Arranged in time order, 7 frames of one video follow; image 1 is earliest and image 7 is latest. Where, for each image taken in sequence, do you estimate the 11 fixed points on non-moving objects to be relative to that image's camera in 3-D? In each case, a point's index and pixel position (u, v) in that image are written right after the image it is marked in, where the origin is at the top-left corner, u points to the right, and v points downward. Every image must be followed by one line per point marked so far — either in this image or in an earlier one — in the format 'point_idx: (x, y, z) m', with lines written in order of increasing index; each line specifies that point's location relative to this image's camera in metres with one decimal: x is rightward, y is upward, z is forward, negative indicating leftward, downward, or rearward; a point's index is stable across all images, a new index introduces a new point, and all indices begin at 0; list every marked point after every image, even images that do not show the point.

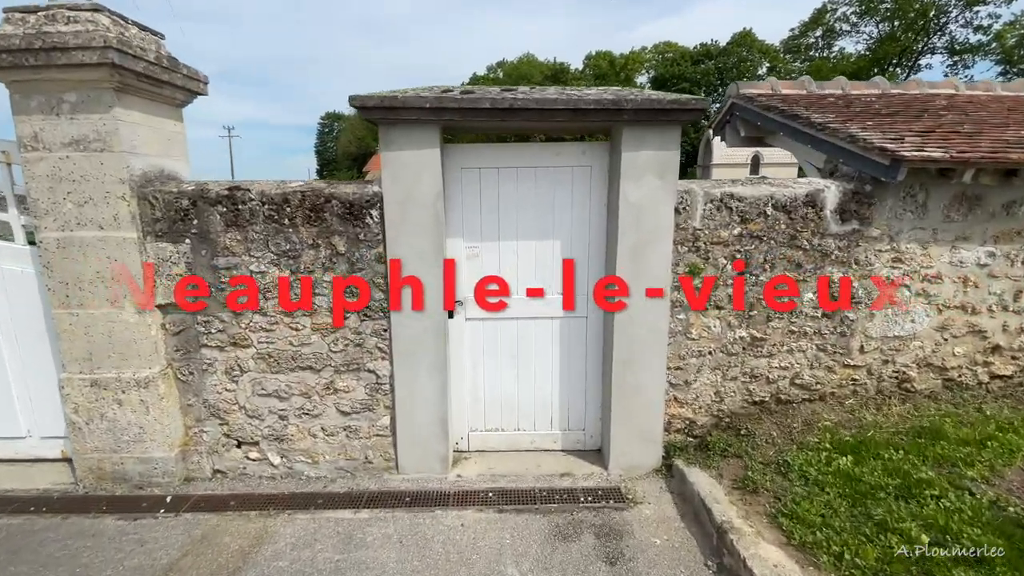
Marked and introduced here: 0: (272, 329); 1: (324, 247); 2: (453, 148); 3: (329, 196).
0: (-1.6, -0.3, +3.1) m
1: (-1.2, +0.3, +3.0) m
2: (-0.4, +1.0, +3.3) m
3: (-1.1, +0.6, +2.9) m
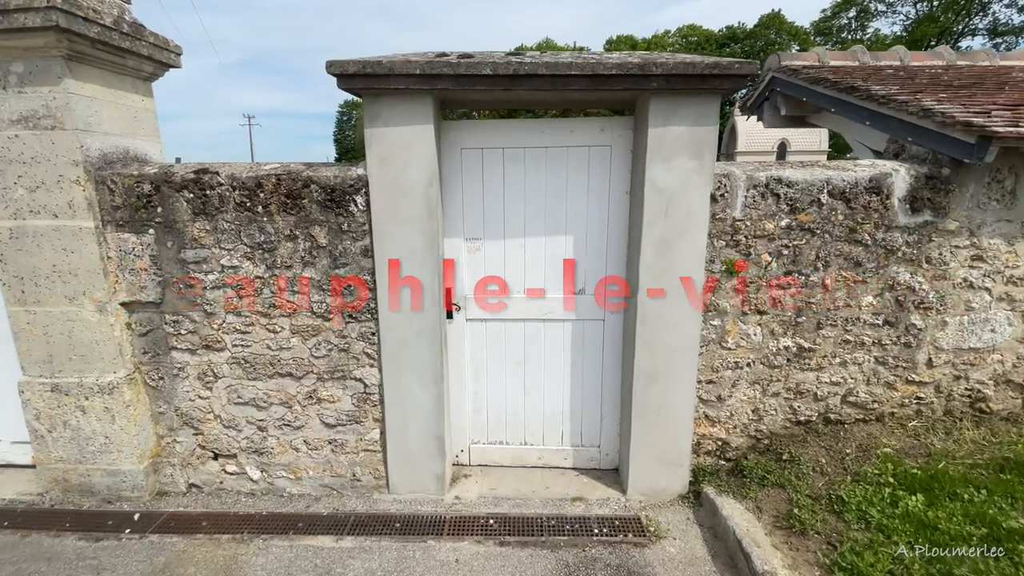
0: (-1.5, -0.3, +2.7) m
1: (-1.2, +0.3, +2.6) m
2: (-0.4, +1.0, +2.9) m
3: (-1.1, +0.6, +2.5) m
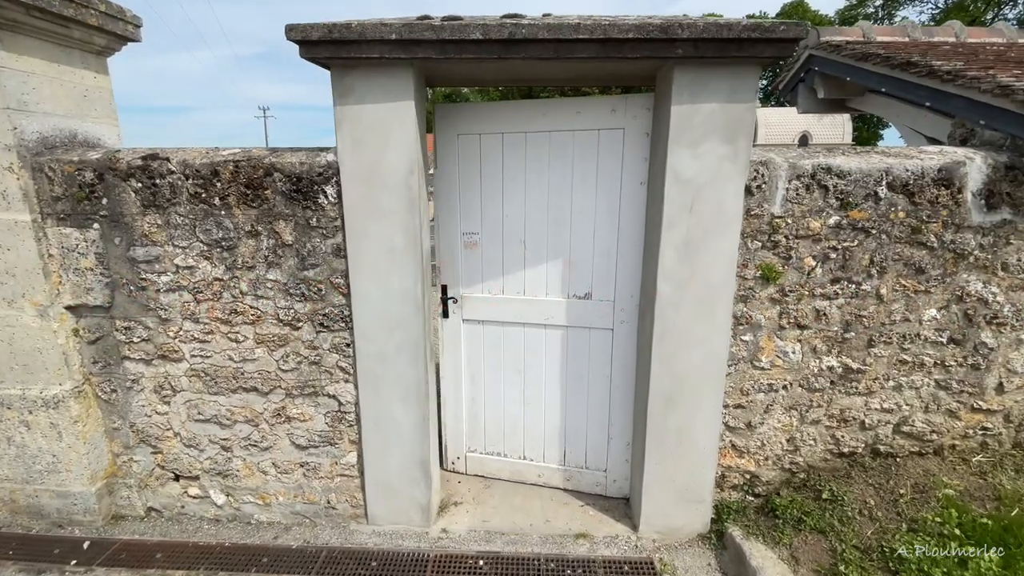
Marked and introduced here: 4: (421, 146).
0: (-1.6, -0.3, +2.4) m
1: (-1.2, +0.3, +2.2) m
2: (-0.4, +1.0, +2.5) m
3: (-1.1, +0.6, +2.2) m
4: (-0.4, +0.6, +2.1) m
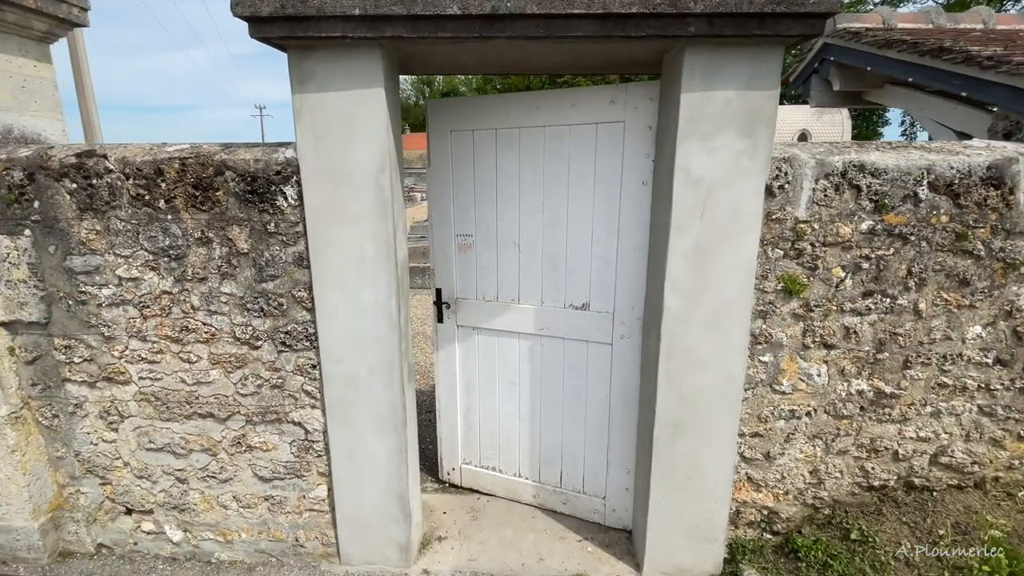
0: (-1.6, -0.3, +2.1) m
1: (-1.2, +0.2, +2.0) m
2: (-0.4, +0.9, +2.2) m
3: (-1.2, +0.5, +1.9) m
4: (-0.5, +0.6, +1.9) m
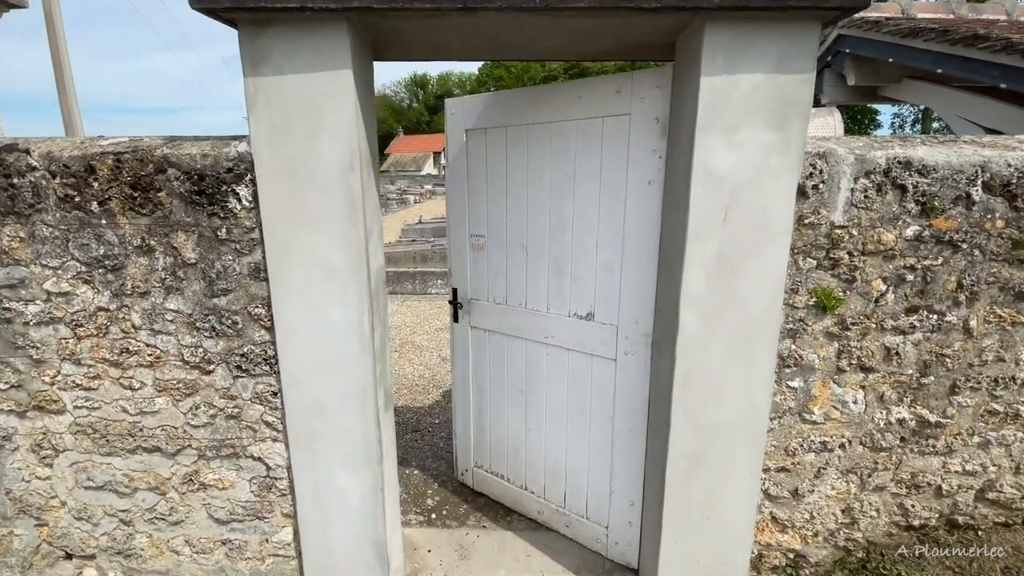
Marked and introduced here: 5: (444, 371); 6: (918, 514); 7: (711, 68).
0: (-1.7, -0.4, +1.9) m
1: (-1.3, +0.1, +1.7) m
2: (-0.5, +0.8, +1.9) m
3: (-1.2, +0.4, +1.6) m
4: (-0.5, +0.5, +1.6) m
5: (-0.7, -0.8, +4.5) m
6: (+1.6, -0.9, +1.8) m
7: (+0.6, +0.7, +1.5) m
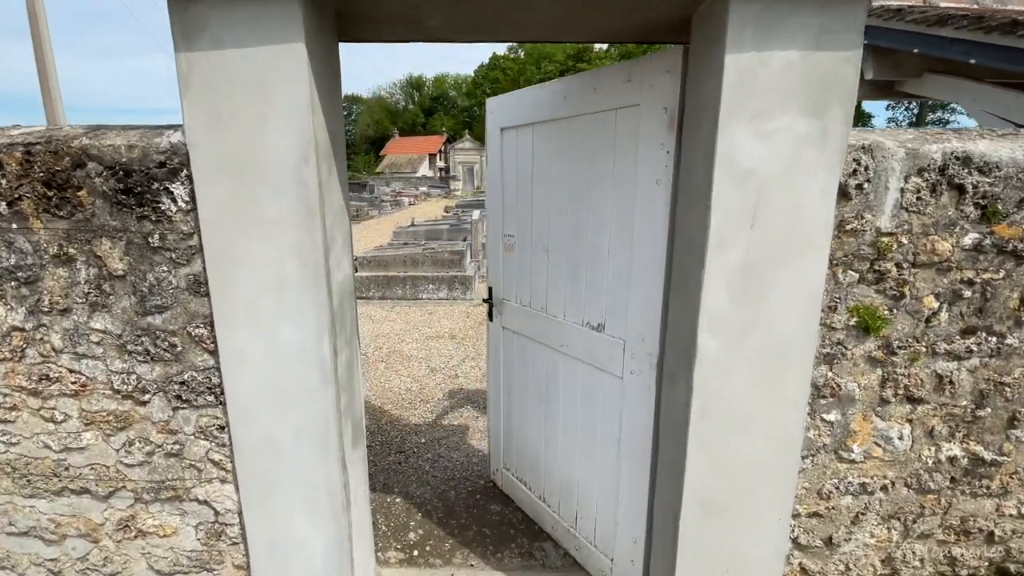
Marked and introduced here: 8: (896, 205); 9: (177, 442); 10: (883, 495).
0: (-1.7, -0.4, +1.6) m
1: (-1.3, +0.1, +1.4) m
2: (-0.5, +0.8, +1.7) m
3: (-1.2, +0.4, +1.3) m
4: (-0.5, +0.5, +1.3) m
5: (-0.7, -0.9, +4.2) m
6: (+1.6, -0.9, +1.6) m
7: (+0.6, +0.6, +1.2) m
8: (+1.1, +0.2, +1.3) m
9: (-1.1, -0.5, +1.5) m
10: (+1.2, -0.7, +1.5) m
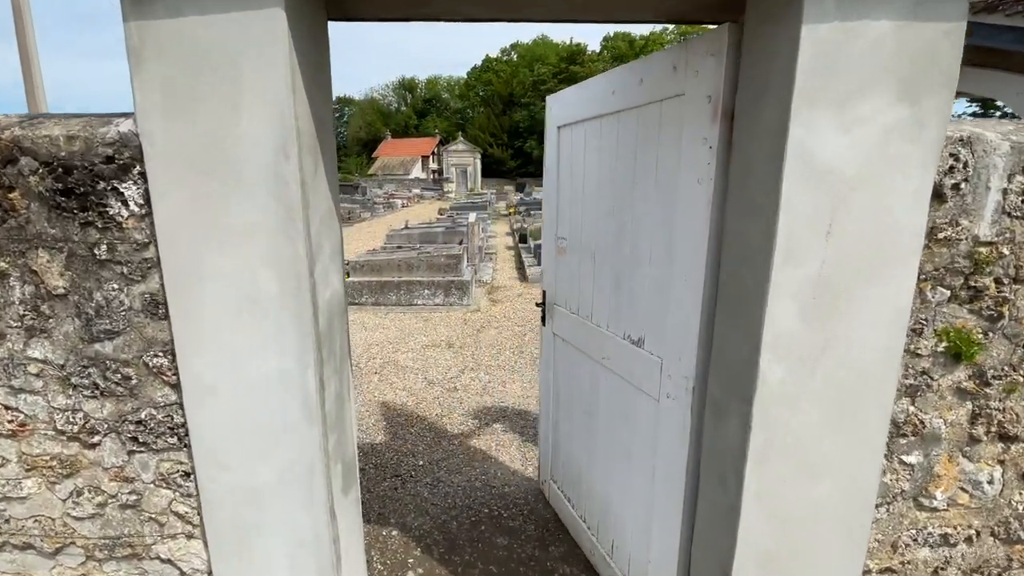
0: (-1.6, -0.5, +1.3) m
1: (-1.2, 0.0, +1.2) m
2: (-0.4, +0.7, +1.5) m
3: (-1.2, +0.3, +1.1) m
4: (-0.5, +0.4, +1.1) m
5: (-0.7, -0.9, +4.0) m
6: (+1.6, -1.0, +1.4) m
7: (+0.6, +0.6, +1.0) m
8: (+1.1, +0.2, +1.1) m
9: (-1.0, -0.6, +1.3) m
10: (+1.3, -0.7, +1.3) m
